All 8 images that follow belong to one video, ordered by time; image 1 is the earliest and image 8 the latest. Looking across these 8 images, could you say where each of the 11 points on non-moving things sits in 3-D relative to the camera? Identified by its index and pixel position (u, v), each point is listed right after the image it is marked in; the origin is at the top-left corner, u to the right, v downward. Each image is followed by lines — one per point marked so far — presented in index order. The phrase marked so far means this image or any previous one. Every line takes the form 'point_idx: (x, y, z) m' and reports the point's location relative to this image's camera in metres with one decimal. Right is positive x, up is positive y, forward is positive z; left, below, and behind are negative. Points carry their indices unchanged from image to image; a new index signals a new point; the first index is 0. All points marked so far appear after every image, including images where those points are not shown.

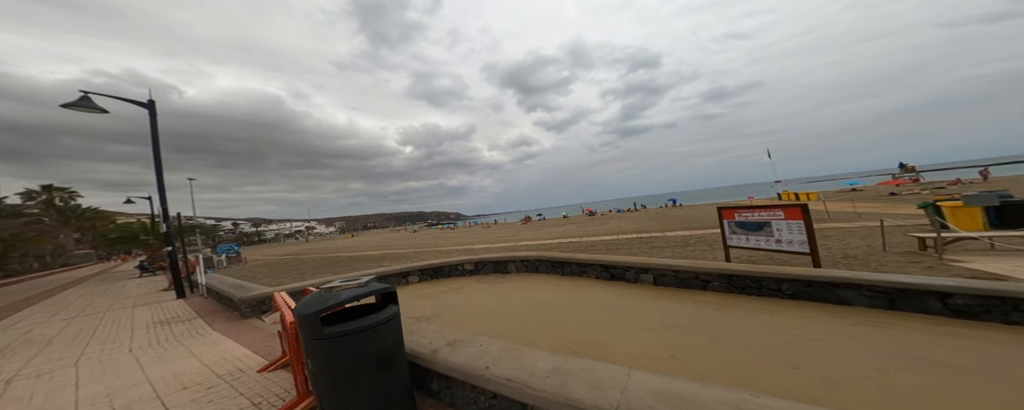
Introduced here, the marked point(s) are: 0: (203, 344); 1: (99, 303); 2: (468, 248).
0: (-3.4, -1.8, +3.1) m
1: (-14.9, -3.8, +9.7) m
2: (-3.1, -3.0, +19.0) m
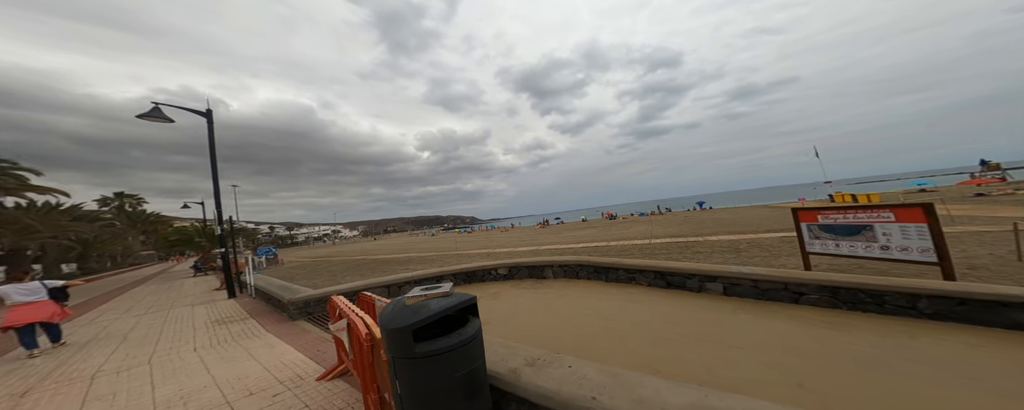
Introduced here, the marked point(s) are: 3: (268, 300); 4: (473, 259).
0: (-2.9, -1.8, +3.2) m
1: (-13.8, -4.0, +10.5) m
2: (-1.5, -3.2, +19.0) m
3: (-5.9, -2.6, +6.9) m
4: (-2.3, -3.1, +15.2) m
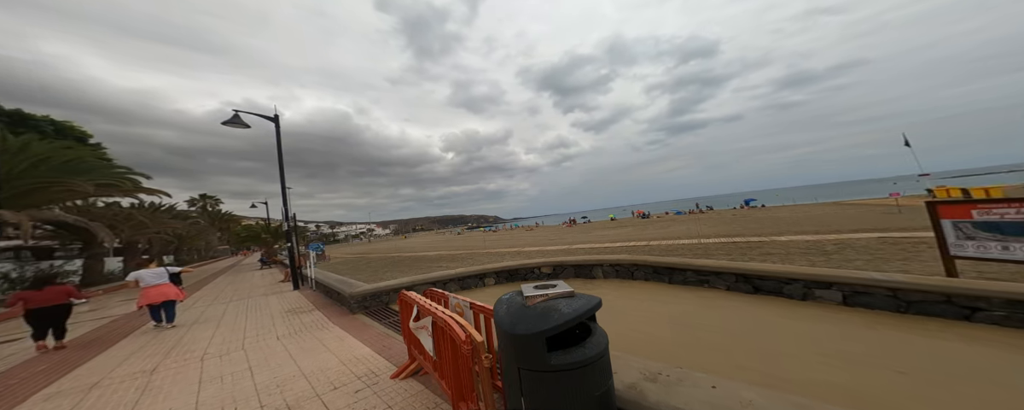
0: (-2.2, -1.8, +3.3) m
1: (-12.3, -4.0, +11.8) m
2: (+0.9, -3.1, +18.9) m
3: (-4.8, -2.5, +7.3) m
4: (-0.4, -3.1, +15.2) m
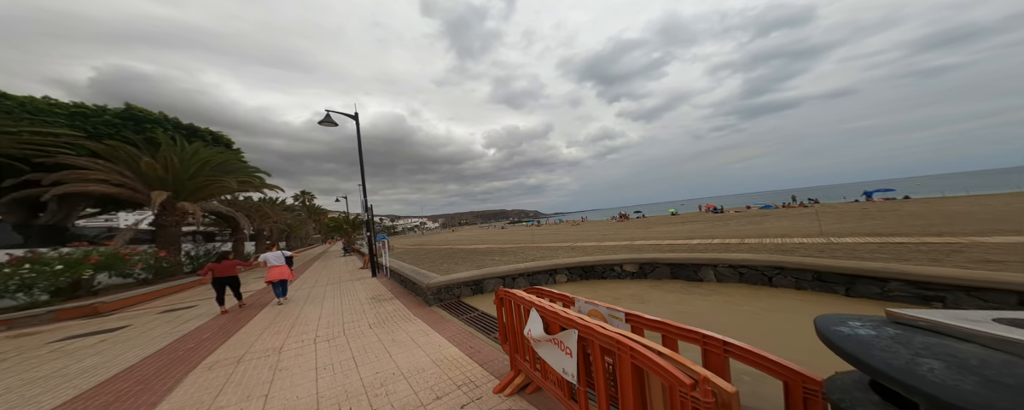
0: (-1.1, -1.6, +3.2) m
1: (-9.5, -3.7, +13.4) m
2: (+4.7, -2.7, +18.0) m
3: (-3.0, -2.3, +7.6) m
4: (+2.8, -2.7, +14.6) m
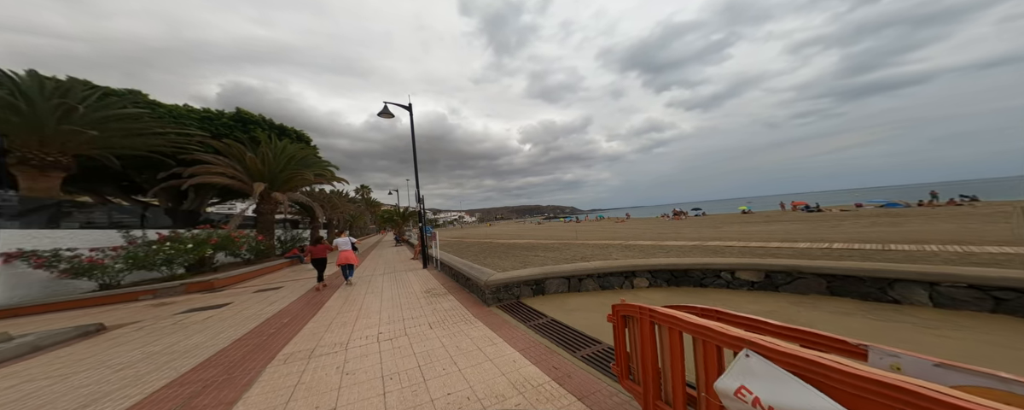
0: (-0.1, -1.5, +2.6) m
1: (-7.0, -3.3, +14.0) m
2: (+7.8, -2.4, +16.4) m
3: (-1.4, -2.1, +7.3) m
4: (+5.4, -2.4, +13.4) m
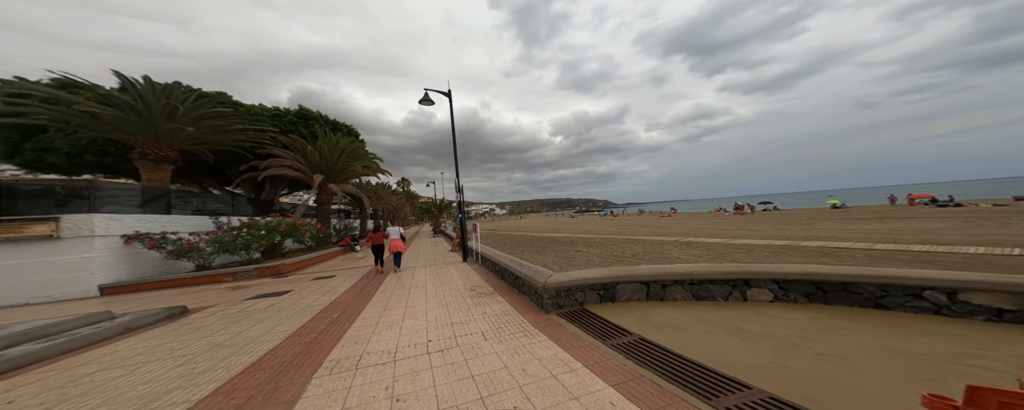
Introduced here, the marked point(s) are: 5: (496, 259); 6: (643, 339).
0: (+0.6, -1.4, +1.9) m
1: (-4.7, -2.9, +14.1) m
2: (+10.3, -1.9, +14.5) m
3: (0.0, -1.8, +6.7) m
4: (+7.5, -2.0, +11.8) m
5: (-0.6, -1.7, +8.6) m
6: (+1.6, -1.7, +3.3) m
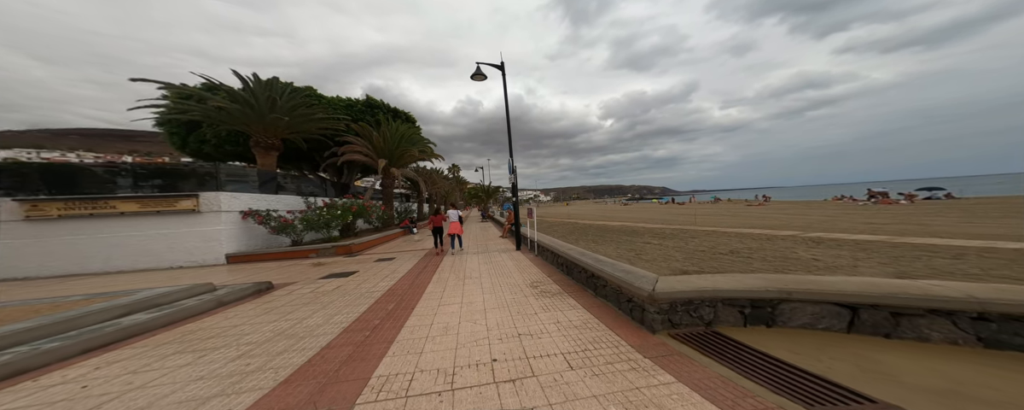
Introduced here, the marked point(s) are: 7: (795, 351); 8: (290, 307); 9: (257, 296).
0: (+1.3, -1.3, +0.6) m
1: (-1.5, -2.1, +13.7) m
2: (+13.3, -1.3, +11.1) m
3: (+1.6, -1.4, +5.4) m
4: (+10.0, -1.5, +9.0) m
5: (+1.4, -1.2, +7.4) m
6: (+2.5, -1.5, +1.7) m
7: (+2.8, -1.5, +2.6) m
8: (-4.4, -2.0, +5.1) m
9: (-5.8, -2.1, +5.8) m
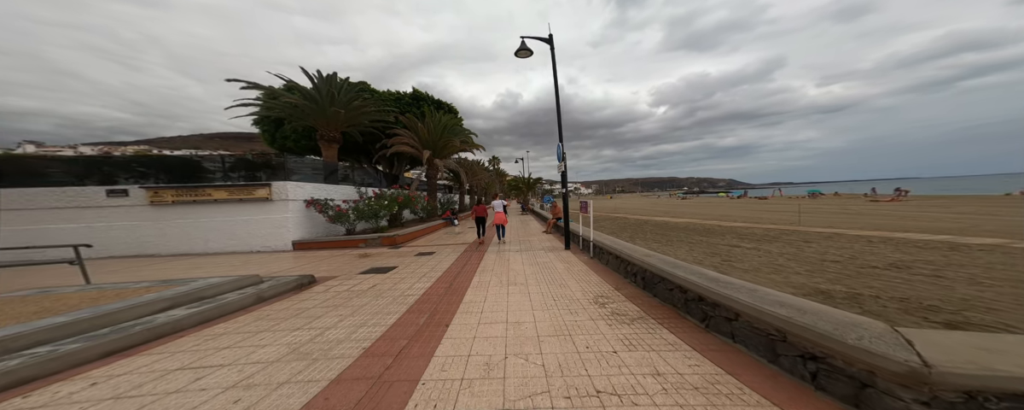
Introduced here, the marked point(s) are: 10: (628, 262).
0: (+1.4, -1.3, -1.0) m
1: (+1.1, -1.7, +12.4) m
2: (+15.1, -1.2, +7.1) m
3: (+2.6, -1.3, +3.7) m
4: (+11.5, -1.4, +5.6) m
5: (+2.8, -1.1, +5.7) m
6: (+2.8, -1.5, 0.0) m
7: (+3.2, -1.5, +0.8) m
8: (-3.4, -1.8, +4.5) m
9: (-4.6, -1.9, +5.5) m
10: (+2.8, -1.4, +5.8) m
